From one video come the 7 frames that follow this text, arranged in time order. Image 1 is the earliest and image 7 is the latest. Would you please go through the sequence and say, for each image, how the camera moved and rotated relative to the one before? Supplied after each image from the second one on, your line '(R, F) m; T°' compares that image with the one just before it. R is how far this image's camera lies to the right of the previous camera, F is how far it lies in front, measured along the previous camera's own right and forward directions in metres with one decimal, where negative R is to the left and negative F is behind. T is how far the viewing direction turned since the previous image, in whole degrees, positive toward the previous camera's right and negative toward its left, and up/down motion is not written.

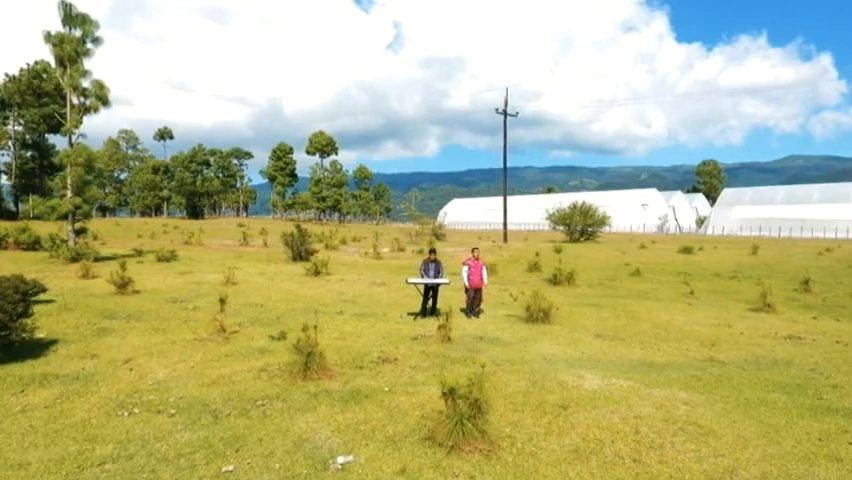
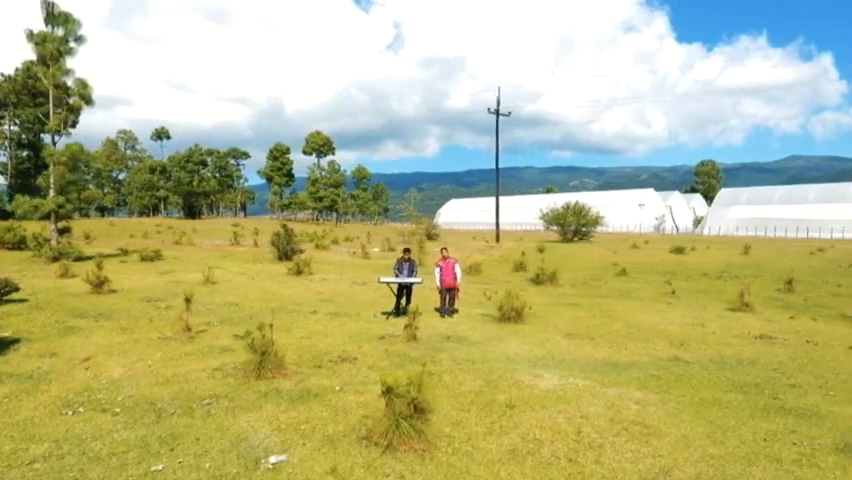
(+0.9, +0.1) m; 0°
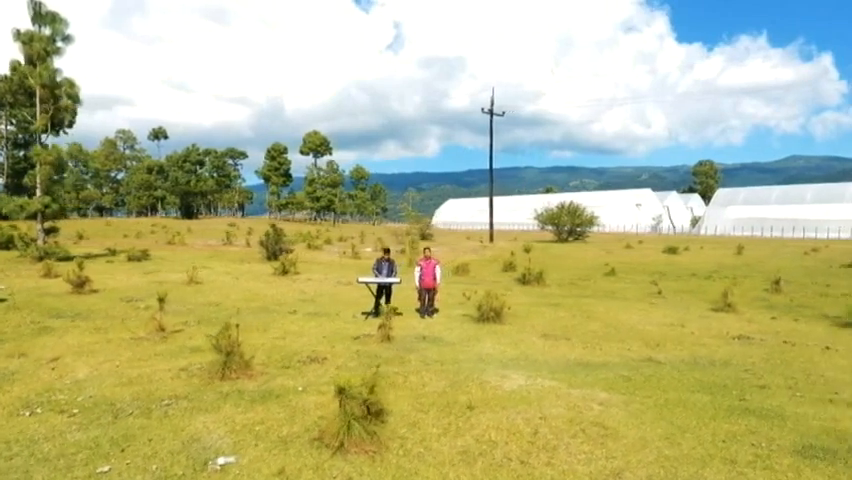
(+0.7, +0.1) m; 0°
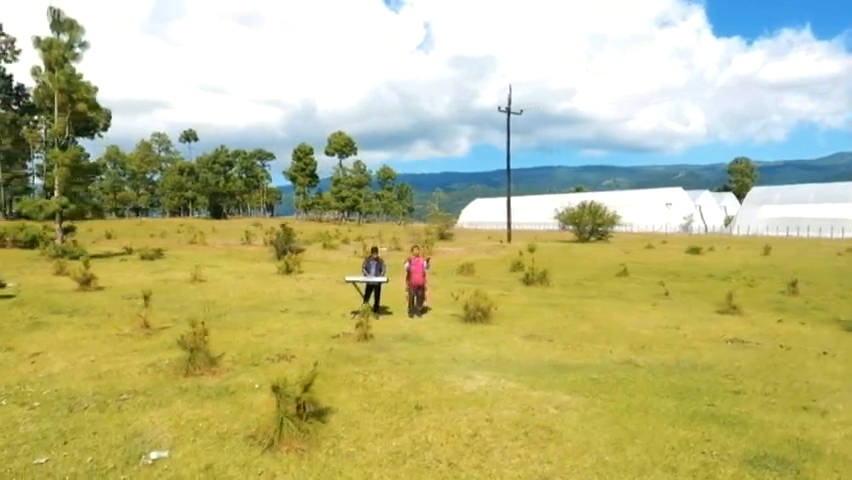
(+1.3, +0.1) m; -3°
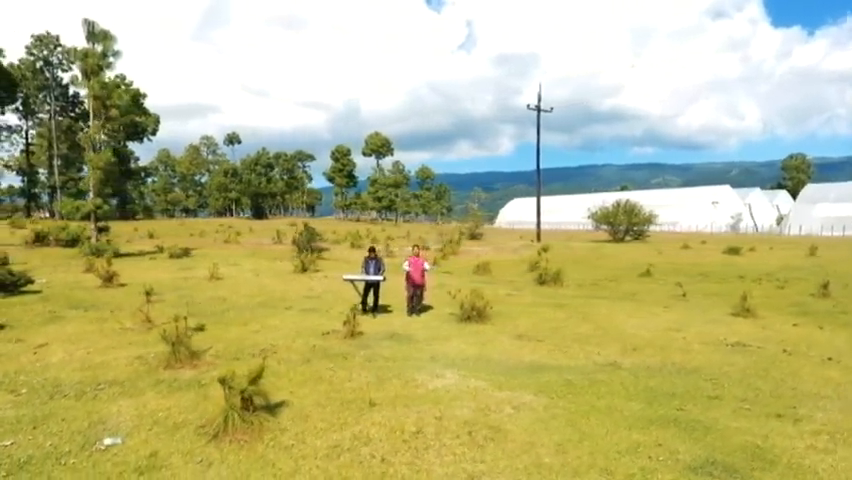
(+1.4, 0.0) m; -5°
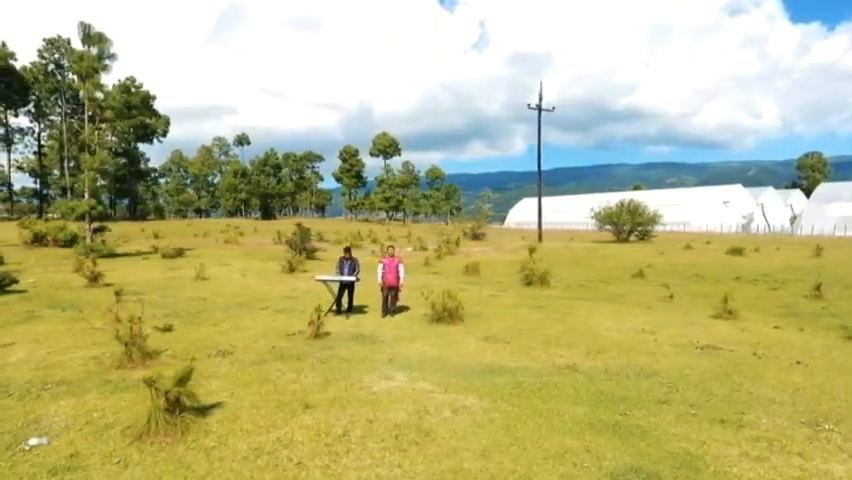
(+1.2, +0.1) m; -1°
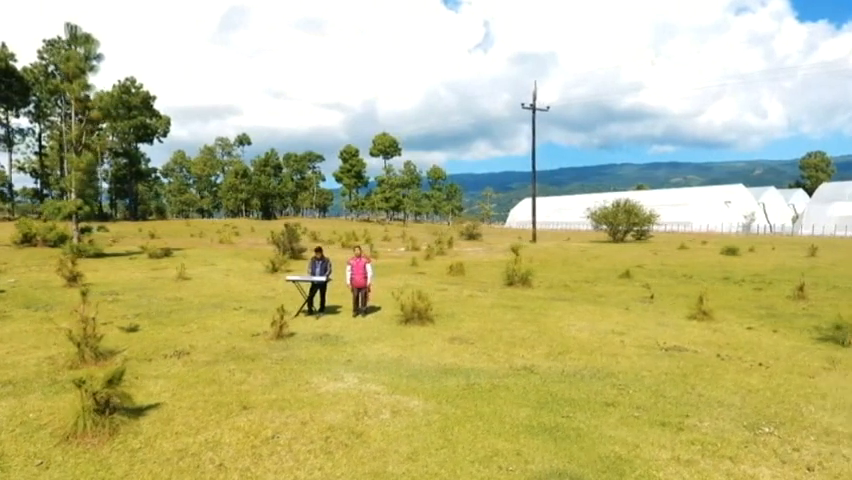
(+1.1, +0.1) m; -1°
